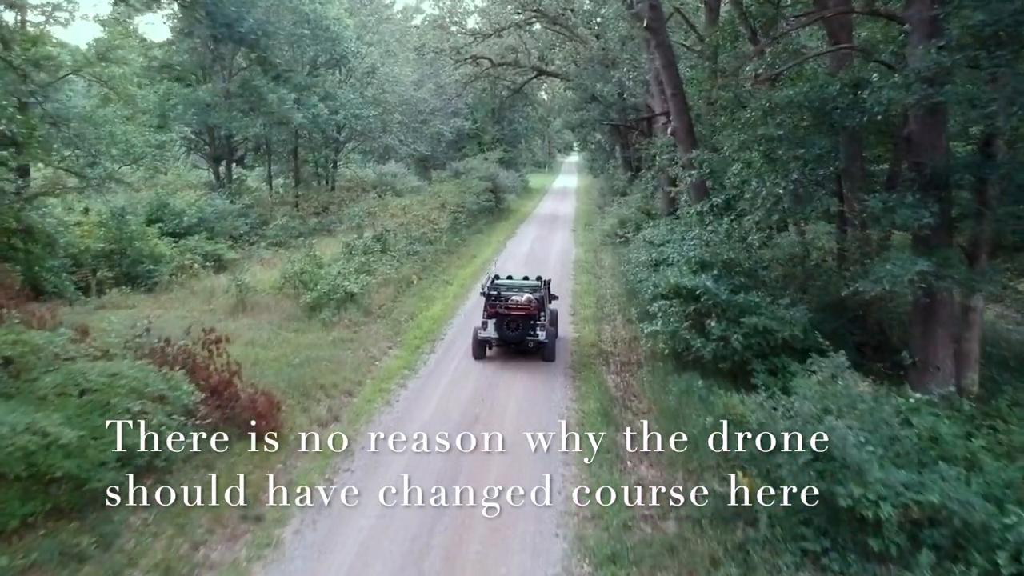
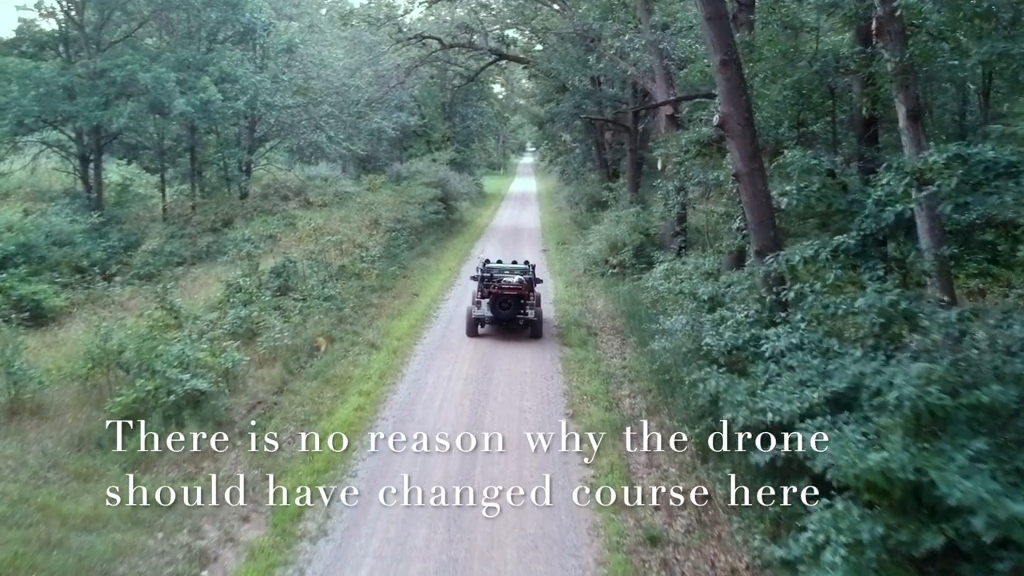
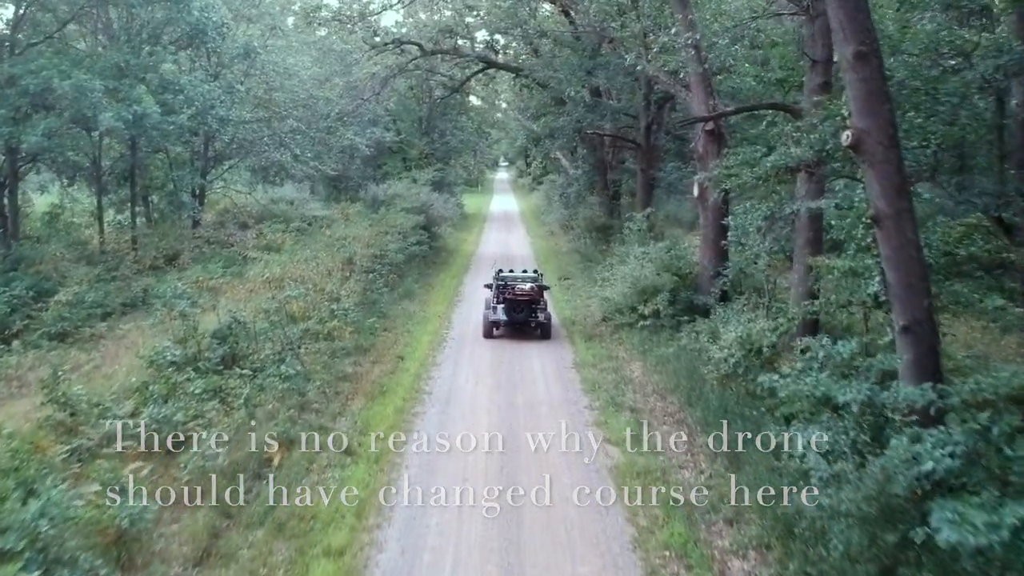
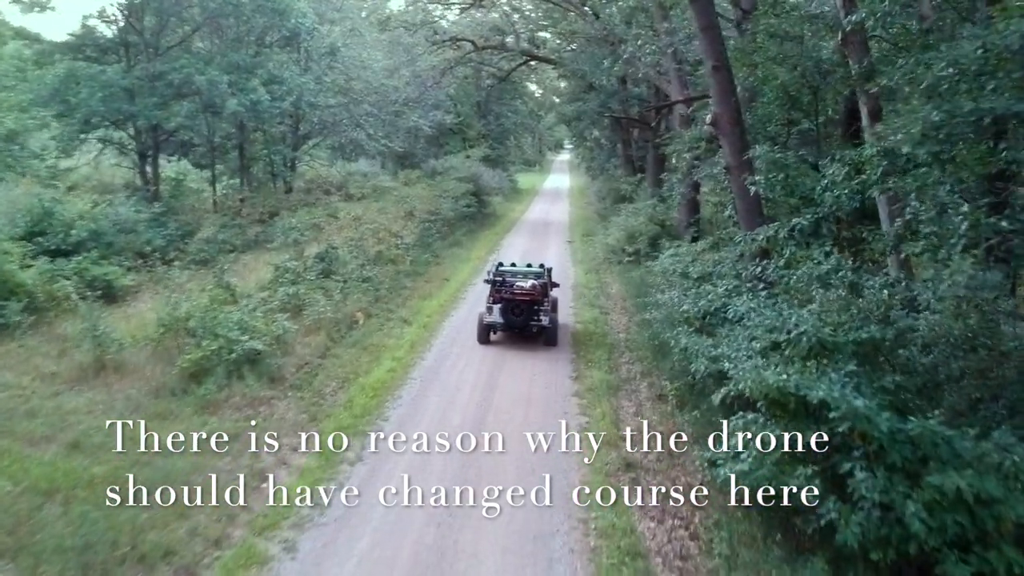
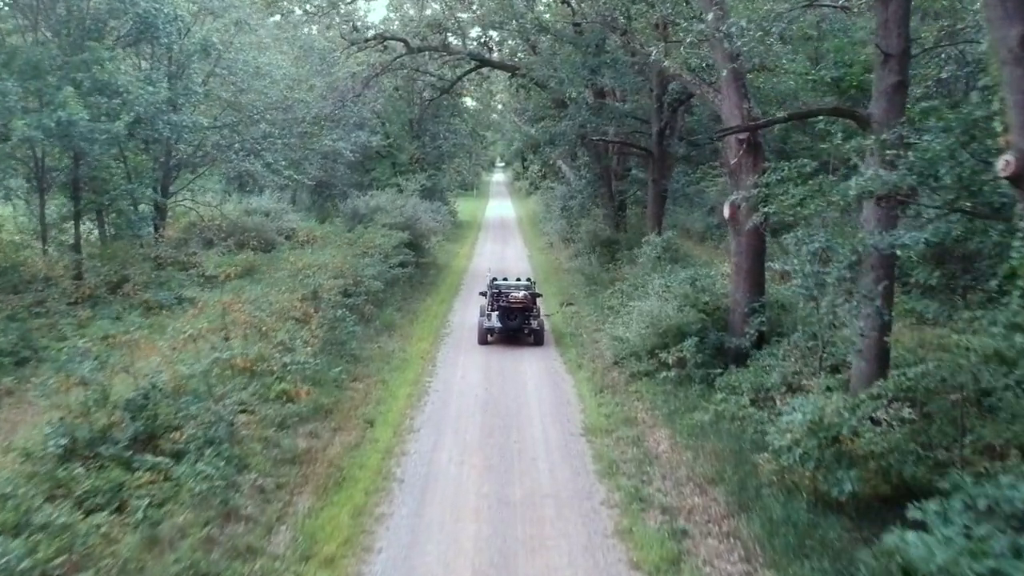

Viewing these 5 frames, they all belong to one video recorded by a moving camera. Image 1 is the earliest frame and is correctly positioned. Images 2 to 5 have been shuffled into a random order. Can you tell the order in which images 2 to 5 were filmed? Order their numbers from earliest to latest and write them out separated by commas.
4, 2, 3, 5
